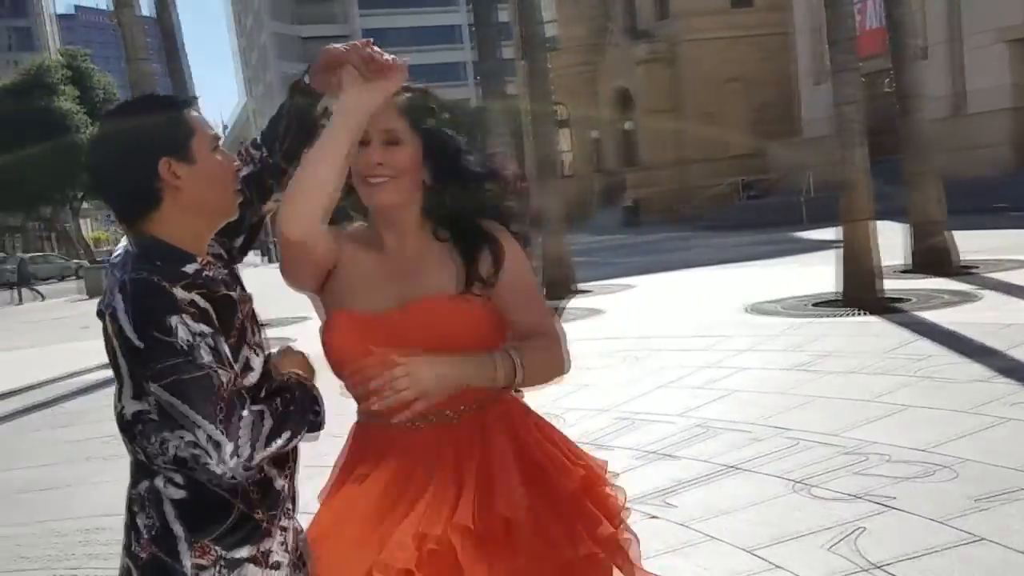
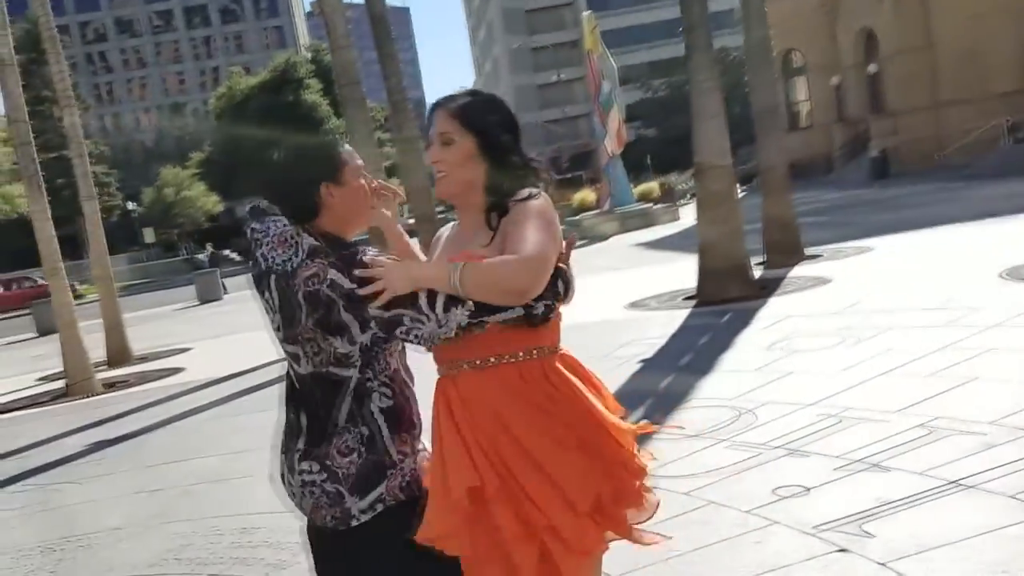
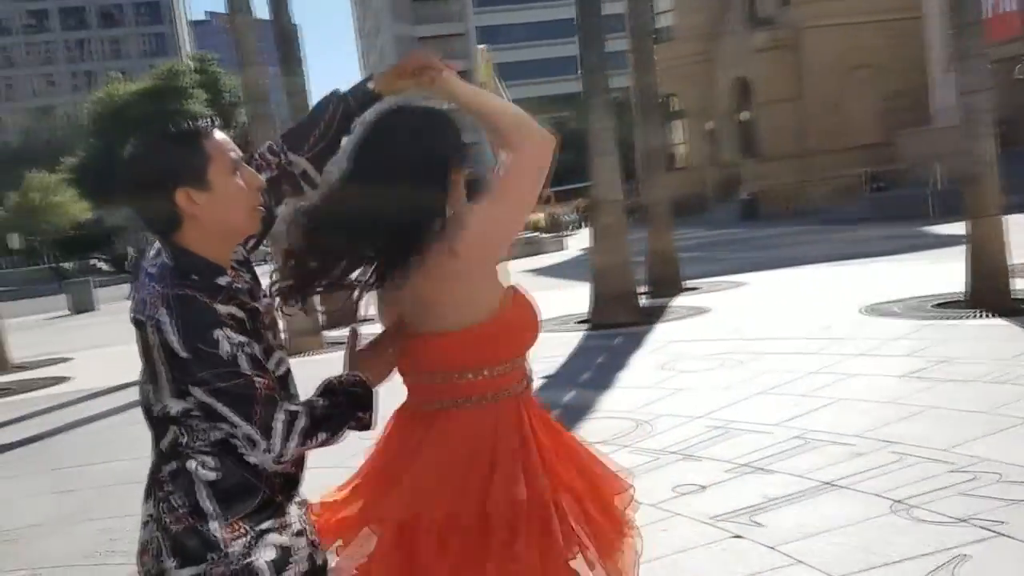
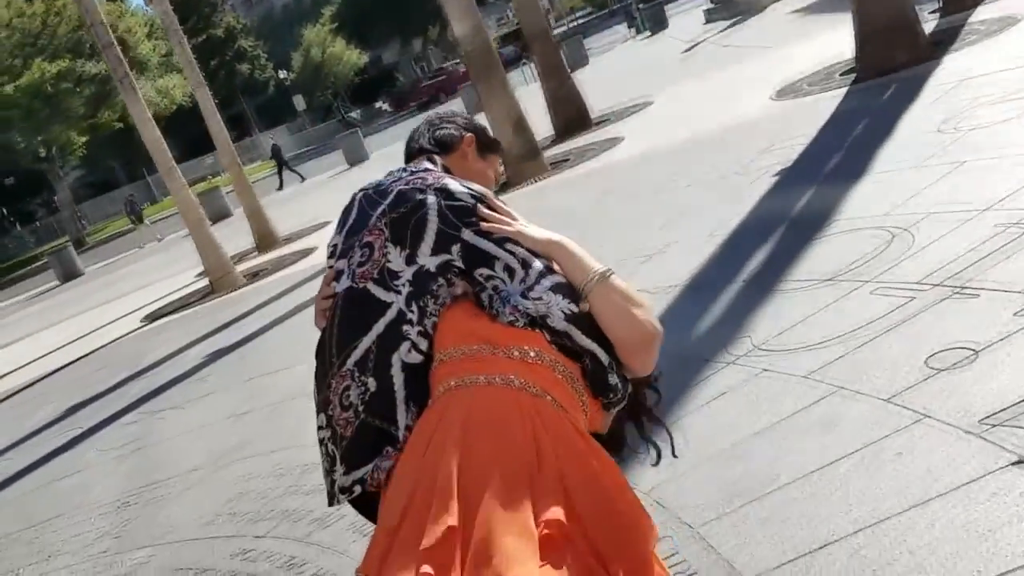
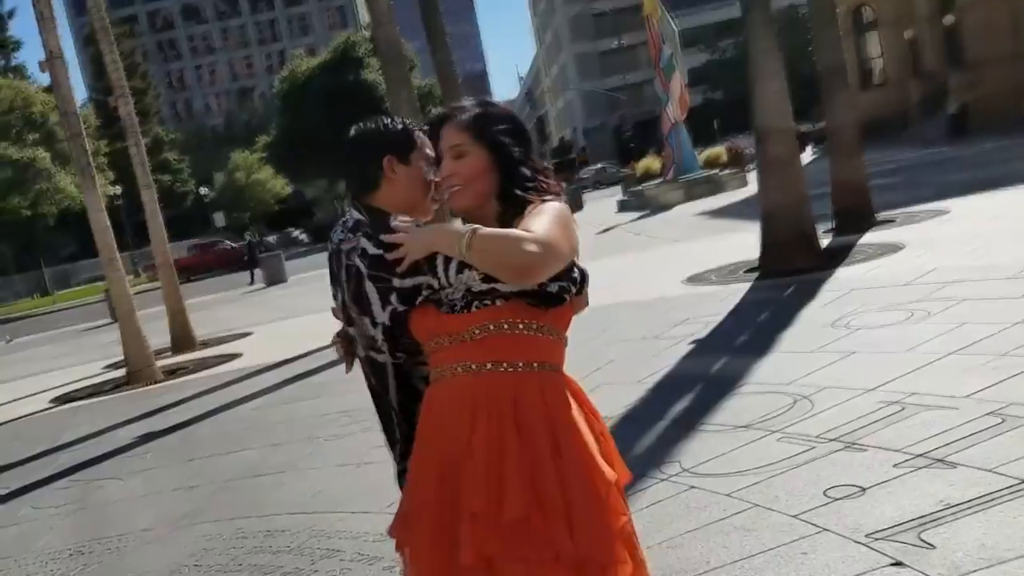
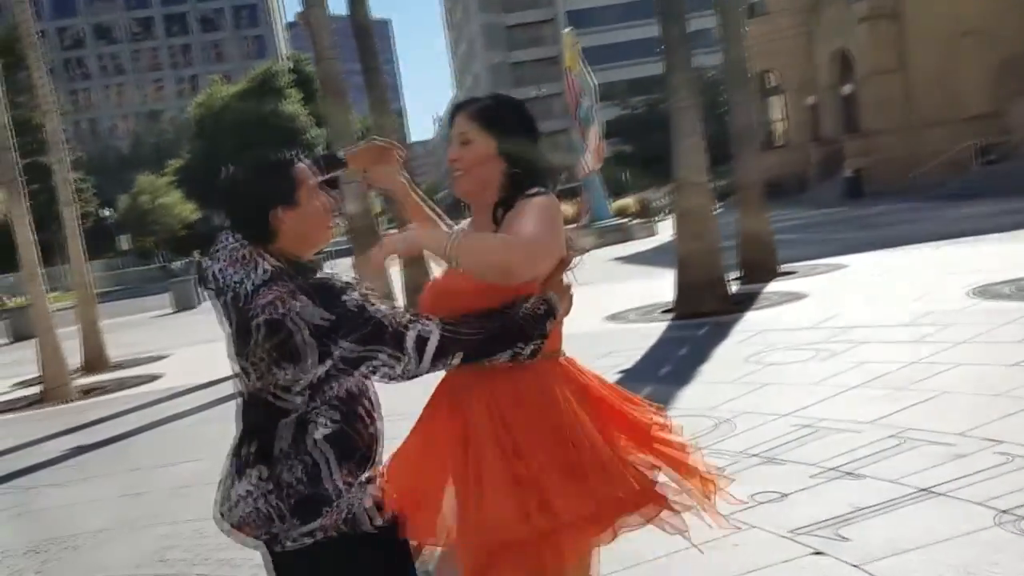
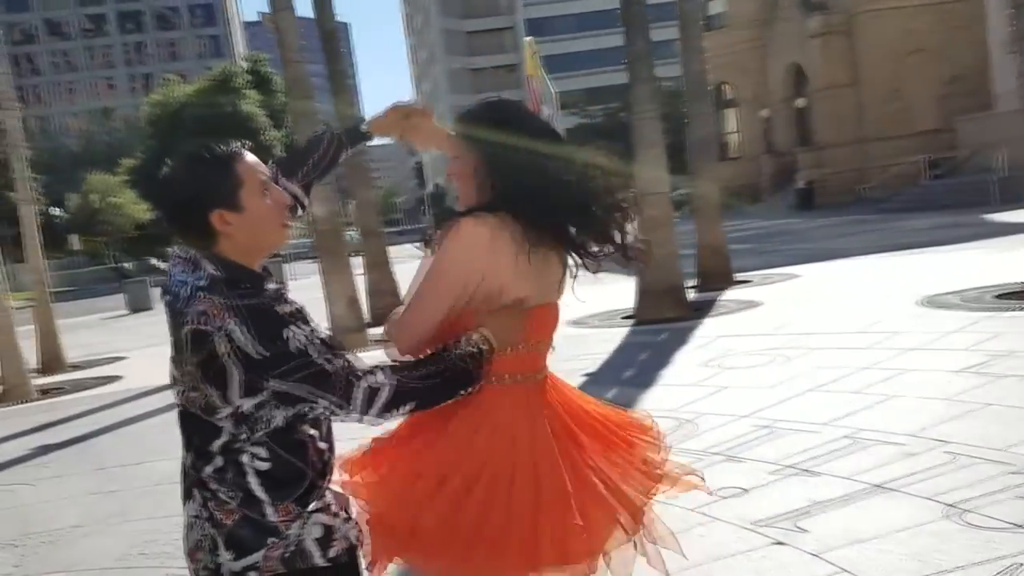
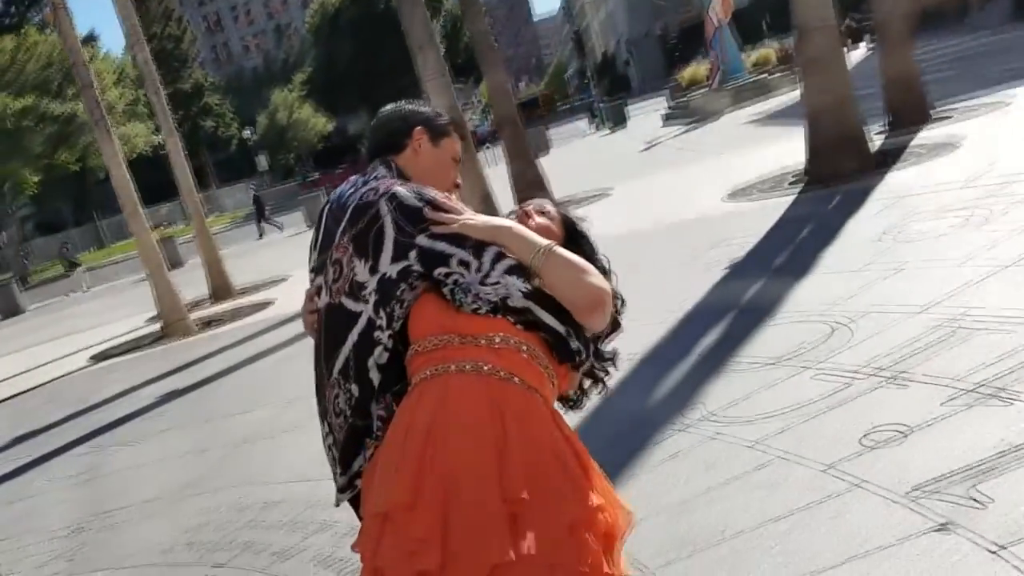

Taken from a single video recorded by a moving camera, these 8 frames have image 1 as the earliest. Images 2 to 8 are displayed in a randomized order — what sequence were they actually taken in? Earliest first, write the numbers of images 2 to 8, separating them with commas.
3, 7, 6, 2, 5, 8, 4
